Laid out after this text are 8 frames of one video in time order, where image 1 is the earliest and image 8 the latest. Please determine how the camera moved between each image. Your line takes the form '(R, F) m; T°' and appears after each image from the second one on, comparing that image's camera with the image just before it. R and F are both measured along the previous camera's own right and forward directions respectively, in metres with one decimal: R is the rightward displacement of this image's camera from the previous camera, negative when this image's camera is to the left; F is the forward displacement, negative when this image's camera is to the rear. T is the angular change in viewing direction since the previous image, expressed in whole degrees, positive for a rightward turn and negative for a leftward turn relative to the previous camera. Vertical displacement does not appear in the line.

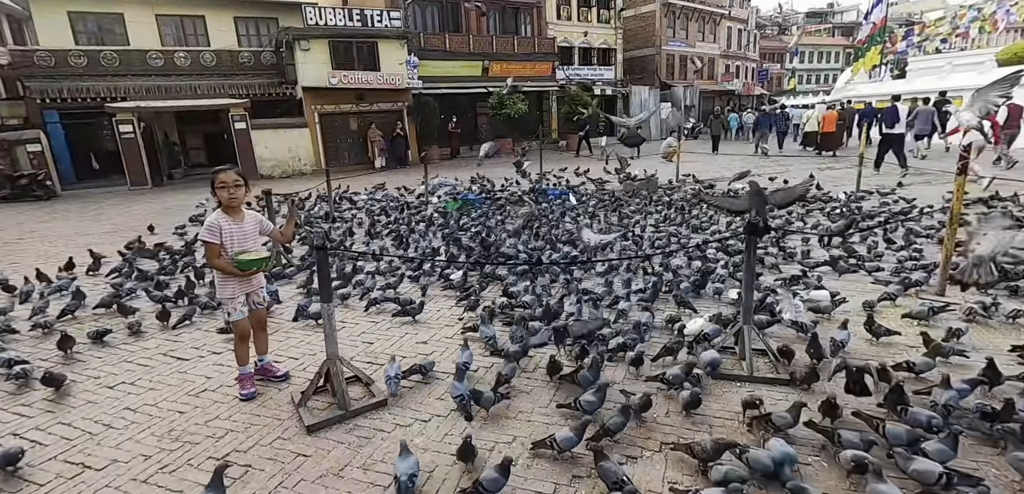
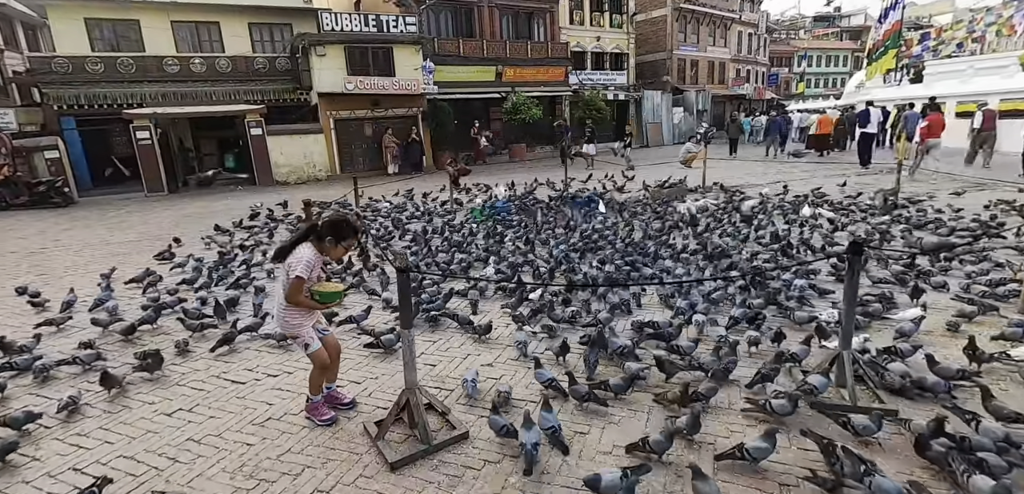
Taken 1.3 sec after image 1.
(-0.5, +0.2) m; 0°
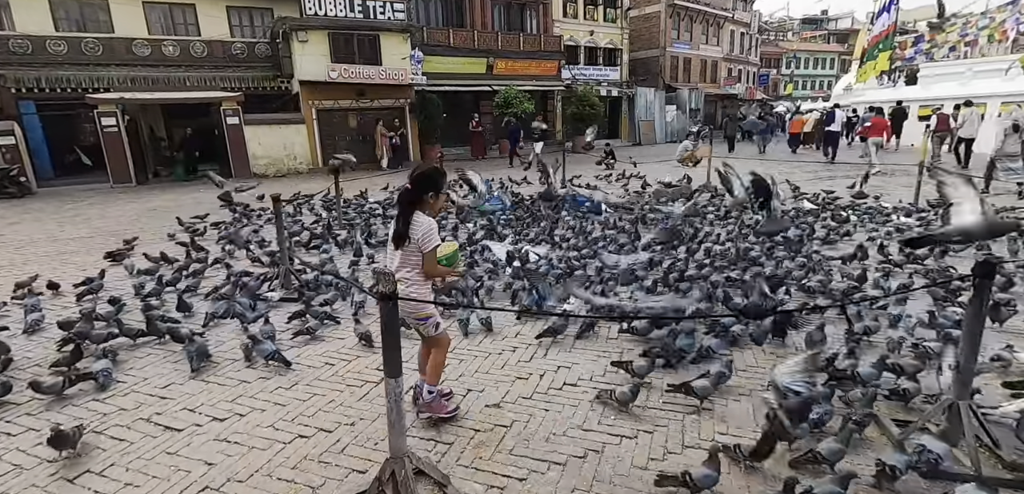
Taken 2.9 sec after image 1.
(-0.2, +0.8) m; +2°
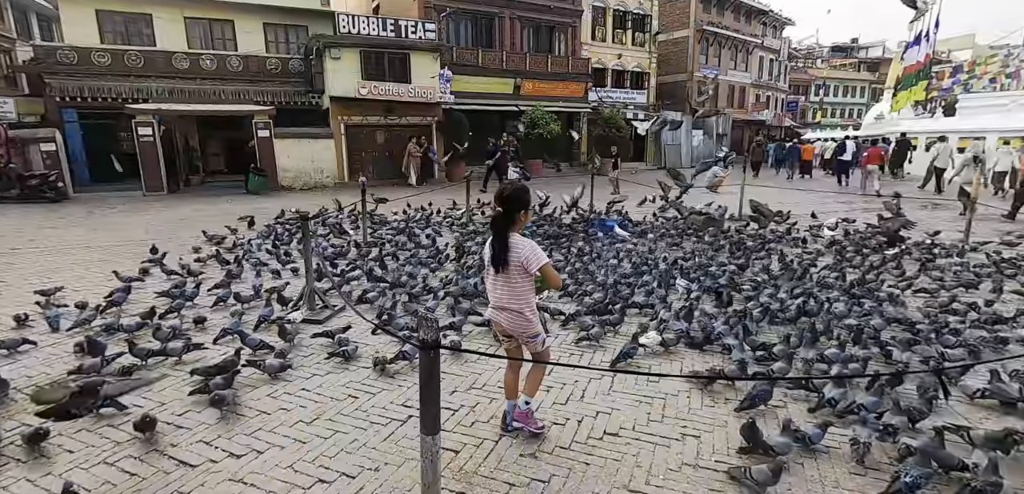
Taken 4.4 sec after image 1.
(-0.1, +0.2) m; -2°
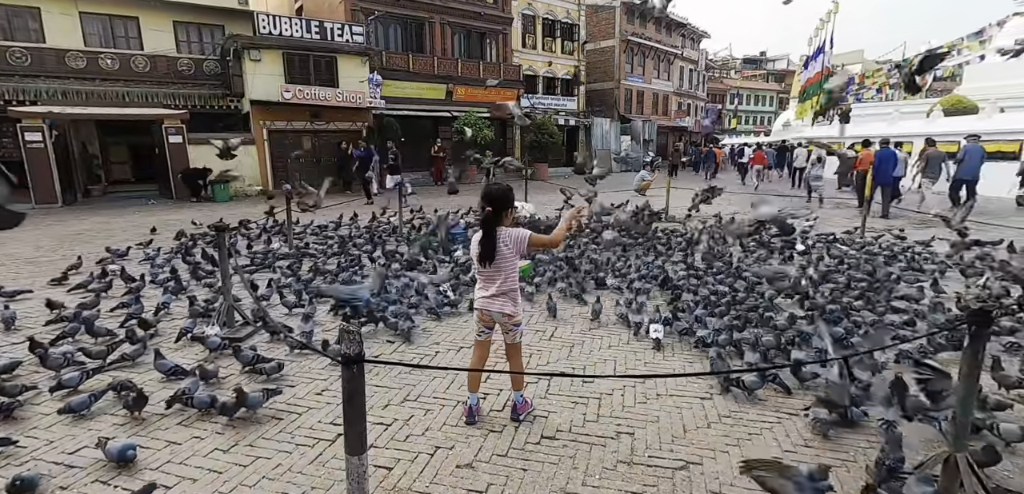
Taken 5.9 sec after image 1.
(0.0, +0.1) m; +7°
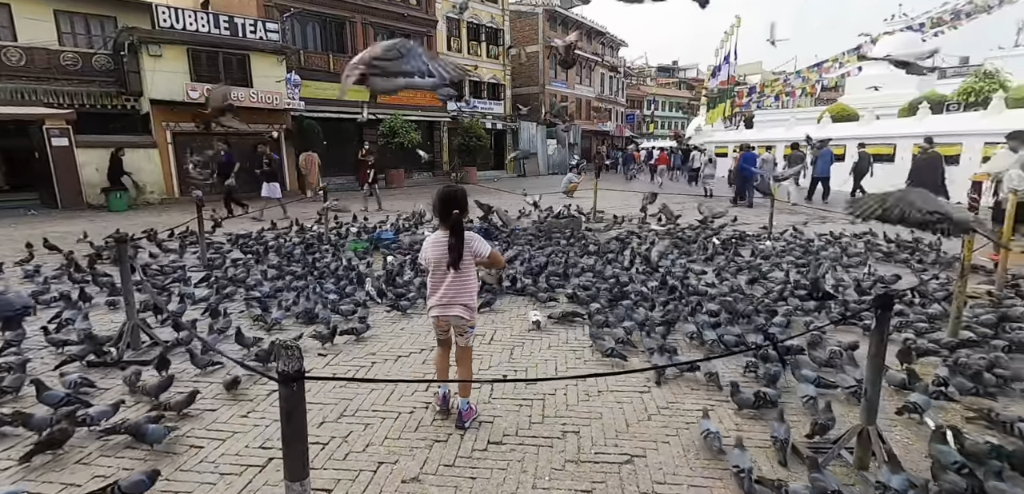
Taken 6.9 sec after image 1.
(-0.2, +0.2) m; +8°
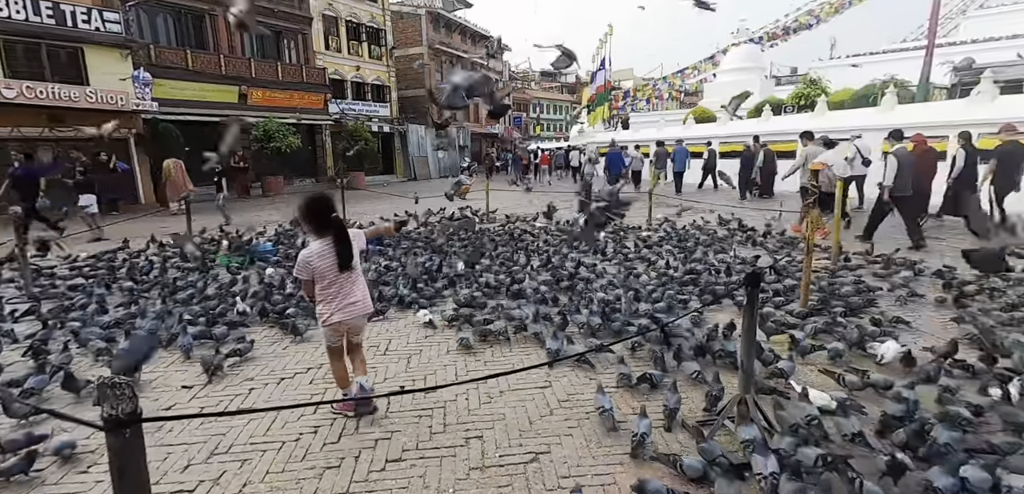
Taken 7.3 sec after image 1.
(+0.1, +0.2) m; +11°
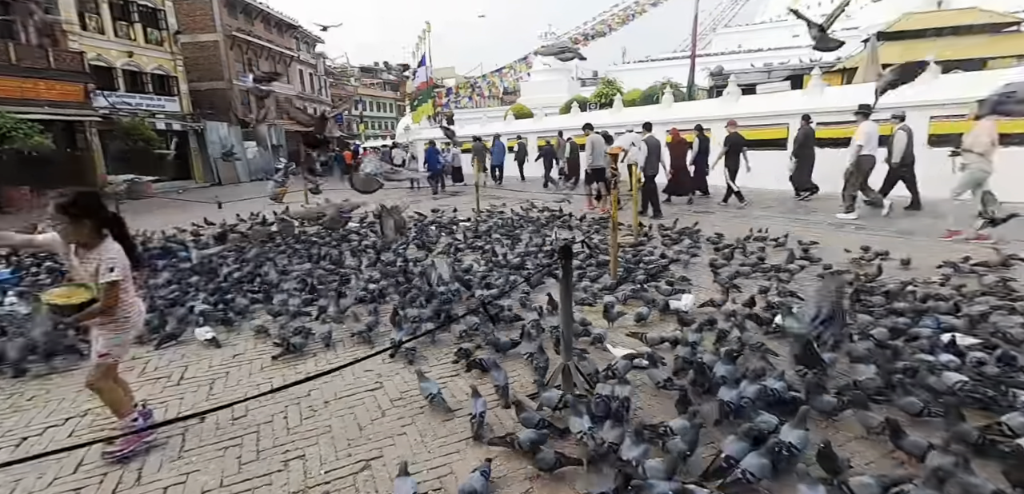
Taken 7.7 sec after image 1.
(+0.2, +0.3) m; +17°
